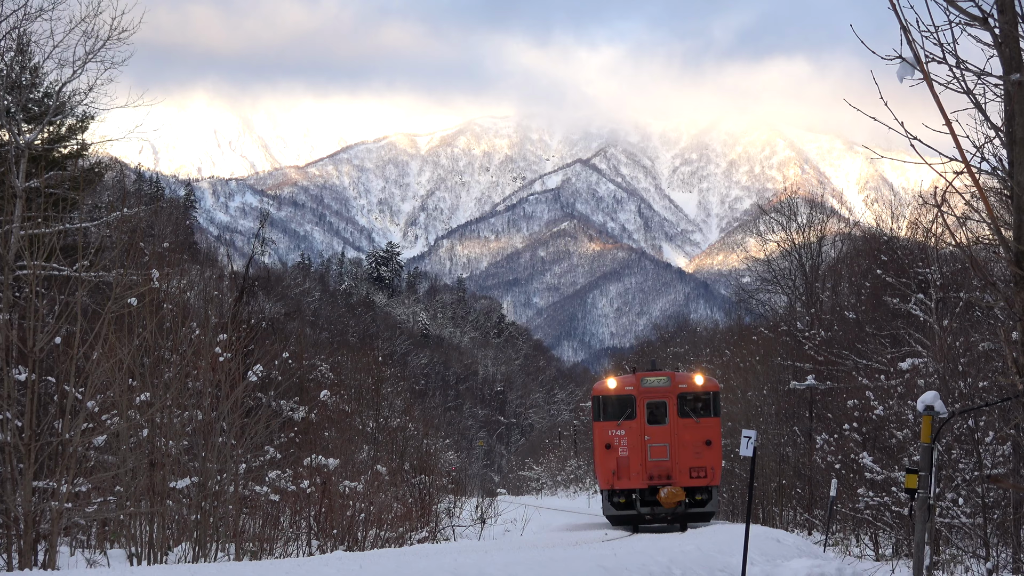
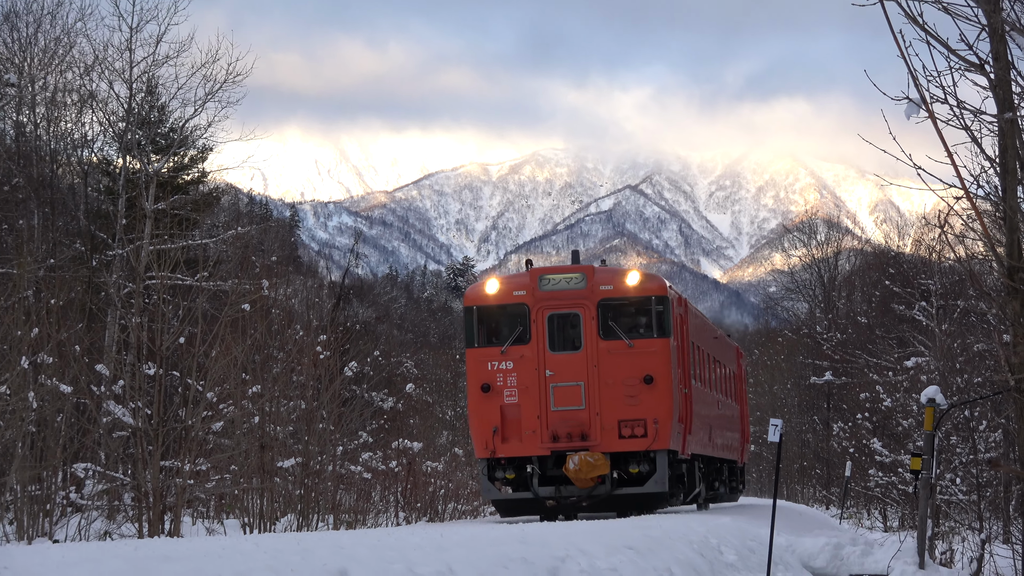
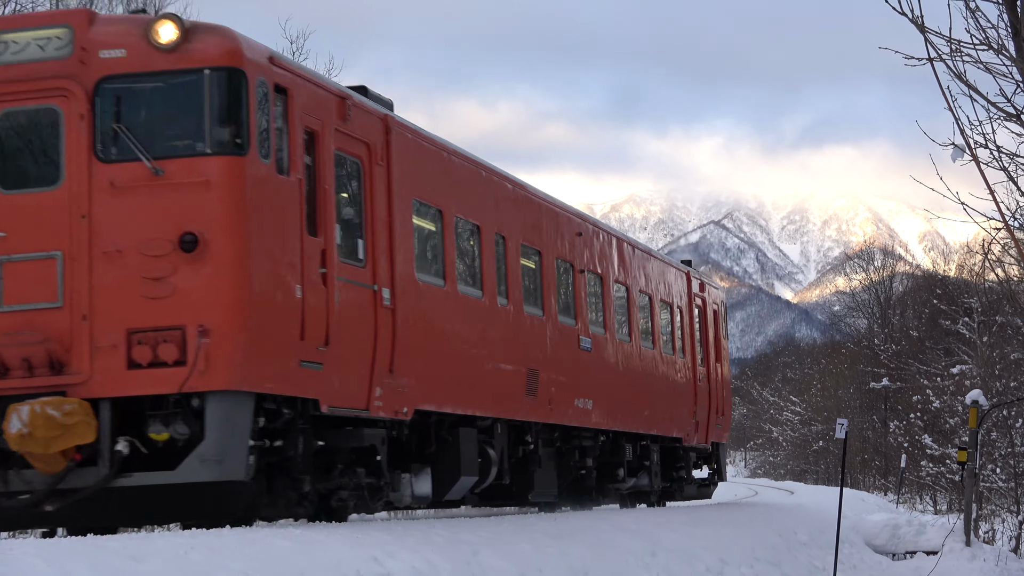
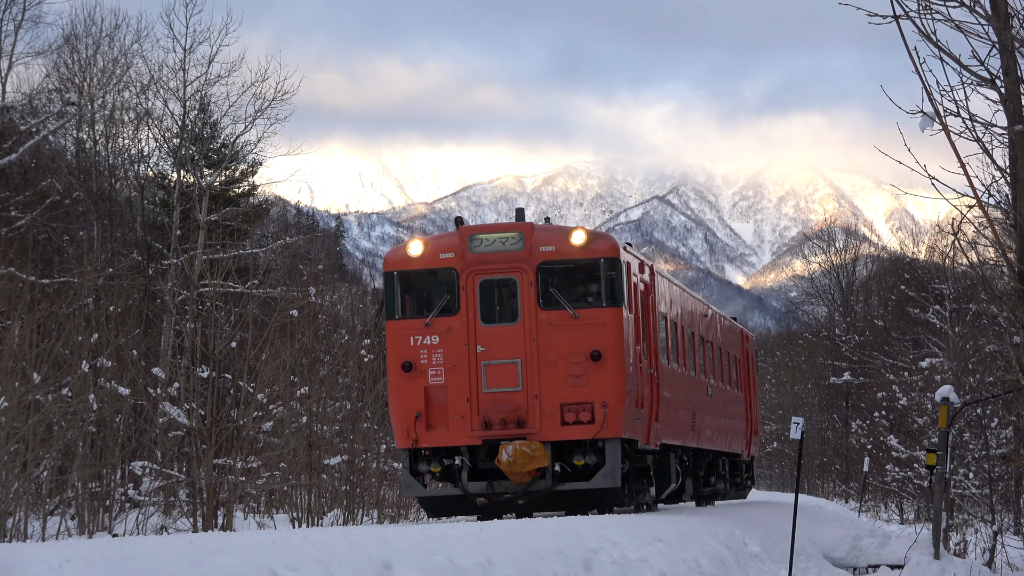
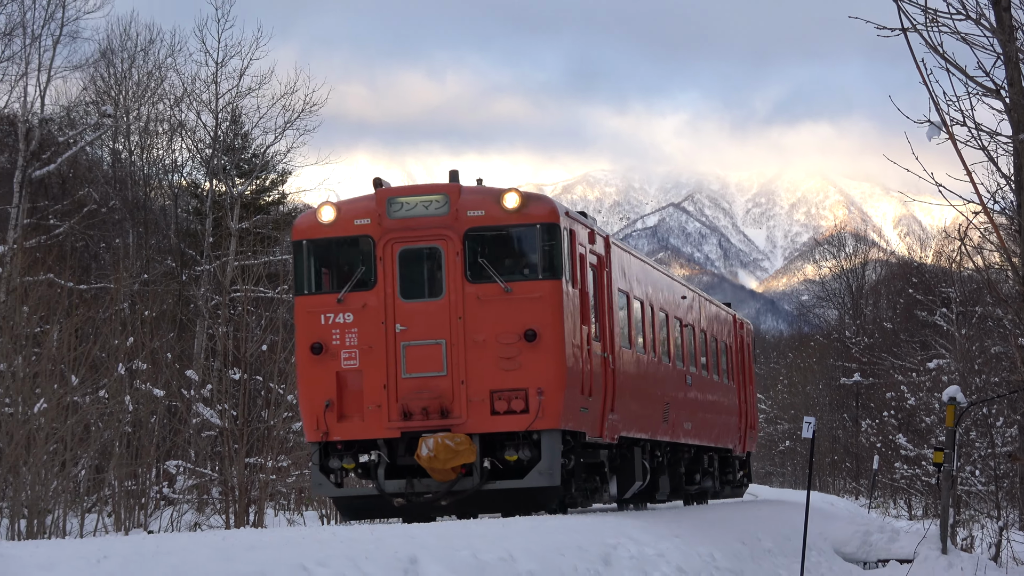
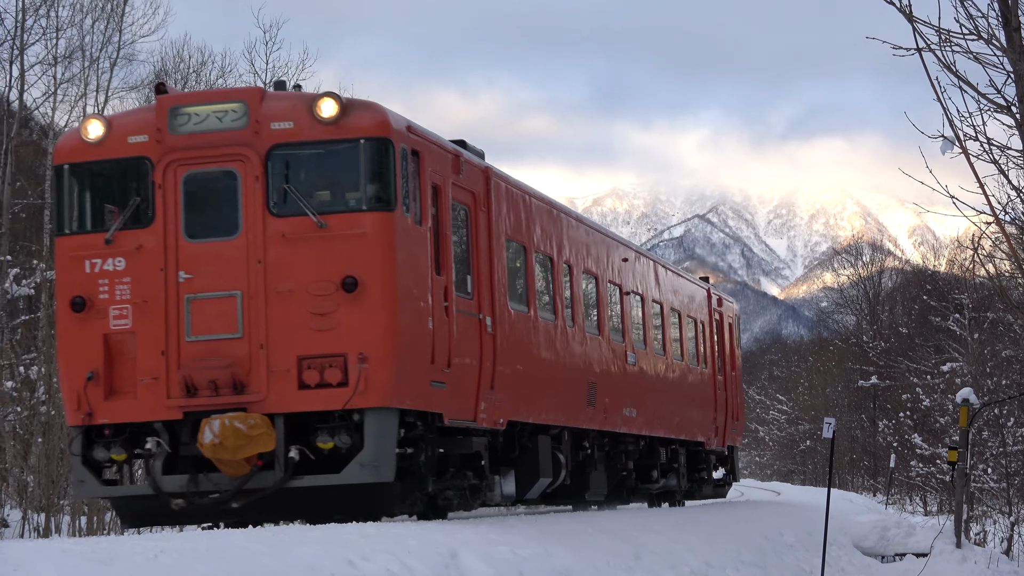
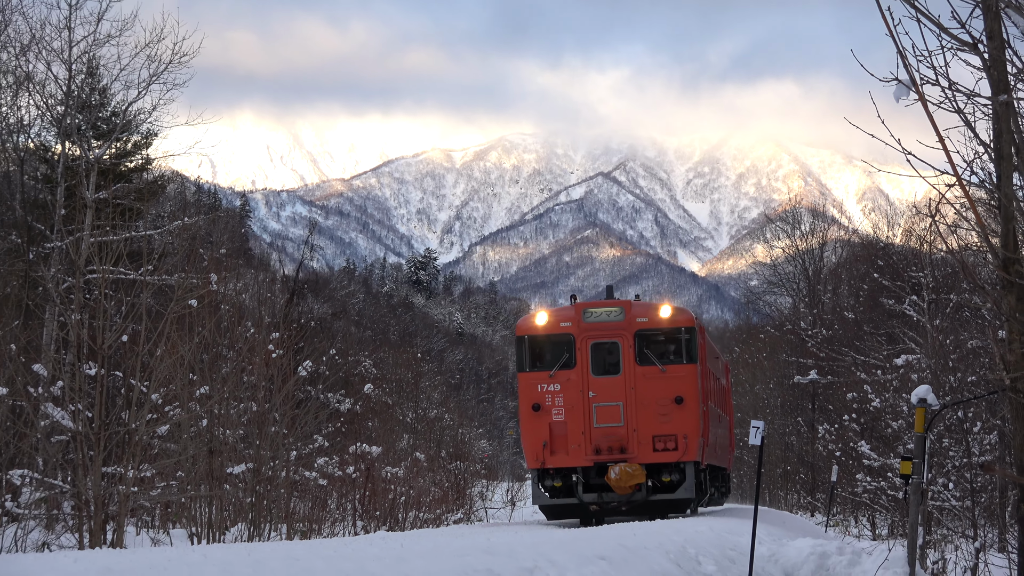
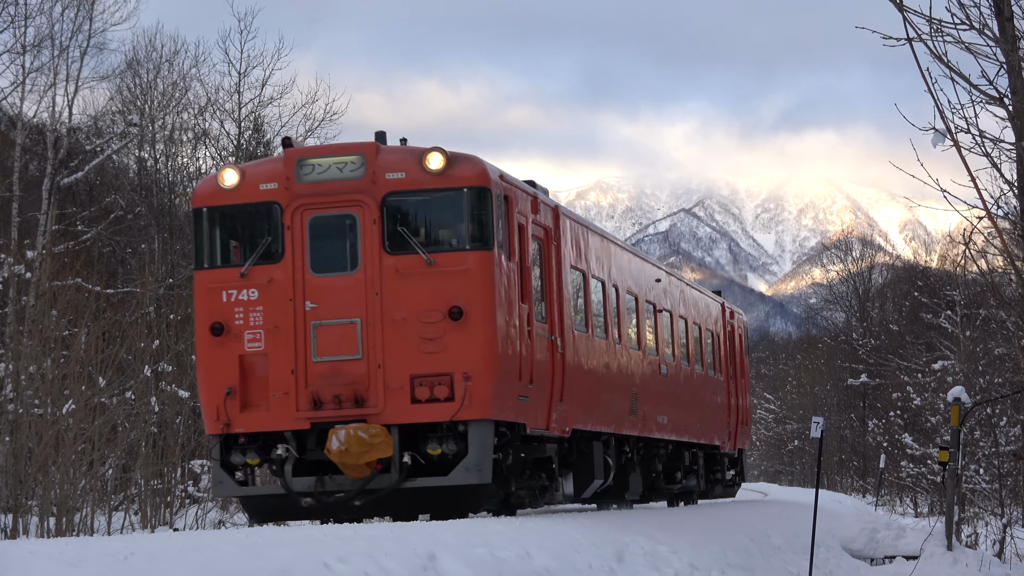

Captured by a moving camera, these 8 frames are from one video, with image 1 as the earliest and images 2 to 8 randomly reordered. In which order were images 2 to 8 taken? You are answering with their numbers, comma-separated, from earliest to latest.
7, 2, 4, 5, 8, 6, 3
